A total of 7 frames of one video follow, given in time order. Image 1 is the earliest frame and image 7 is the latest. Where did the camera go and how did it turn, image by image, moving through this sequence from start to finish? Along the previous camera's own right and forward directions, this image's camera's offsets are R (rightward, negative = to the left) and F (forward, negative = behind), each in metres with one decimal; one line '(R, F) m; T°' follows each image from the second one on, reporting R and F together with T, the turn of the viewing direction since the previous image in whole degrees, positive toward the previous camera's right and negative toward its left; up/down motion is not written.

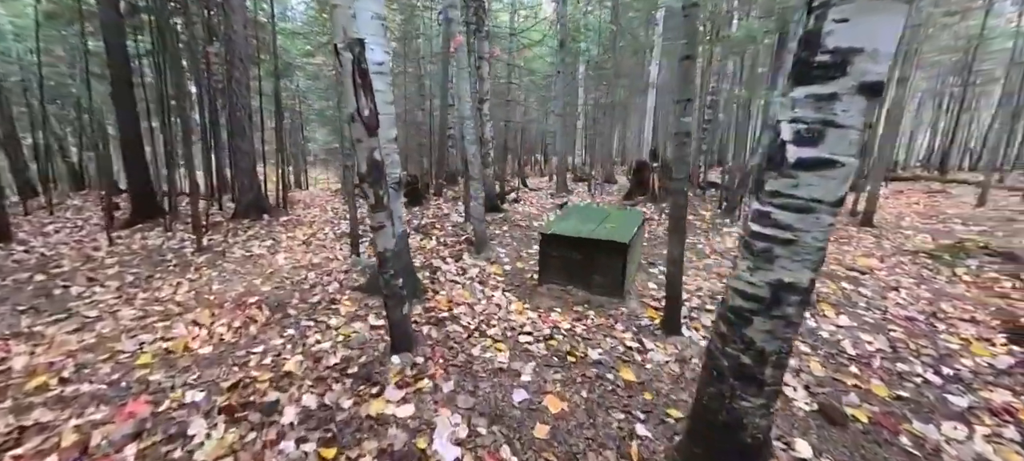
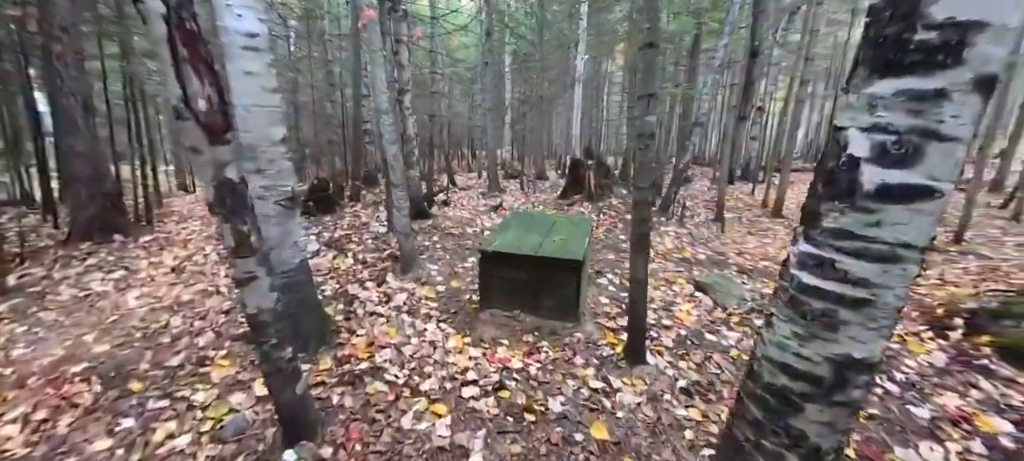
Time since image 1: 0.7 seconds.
(0.0, +0.8) m; +11°
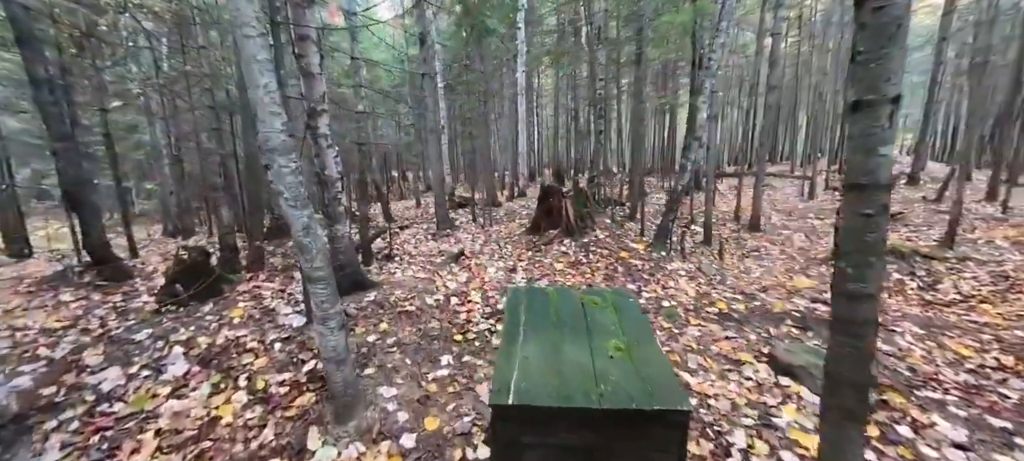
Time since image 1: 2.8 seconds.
(-0.5, +1.9) m; +10°
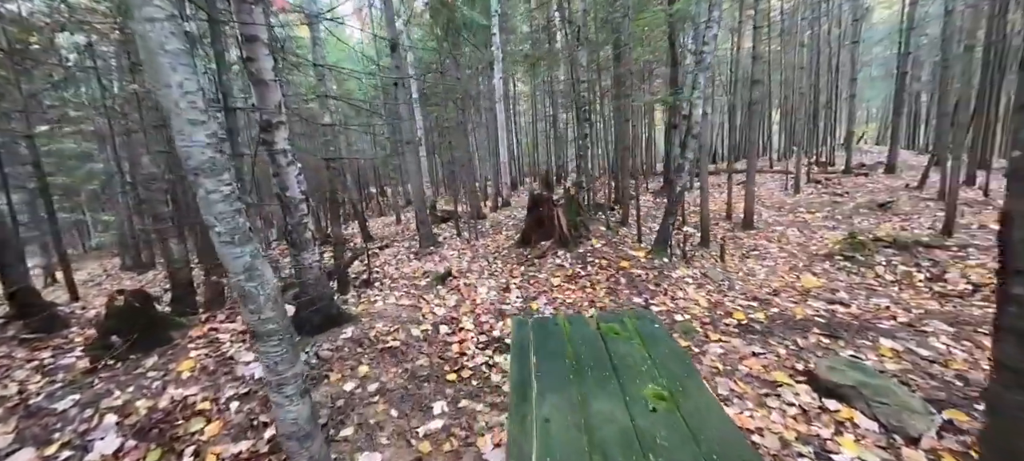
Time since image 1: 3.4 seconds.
(-0.1, +0.5) m; +3°
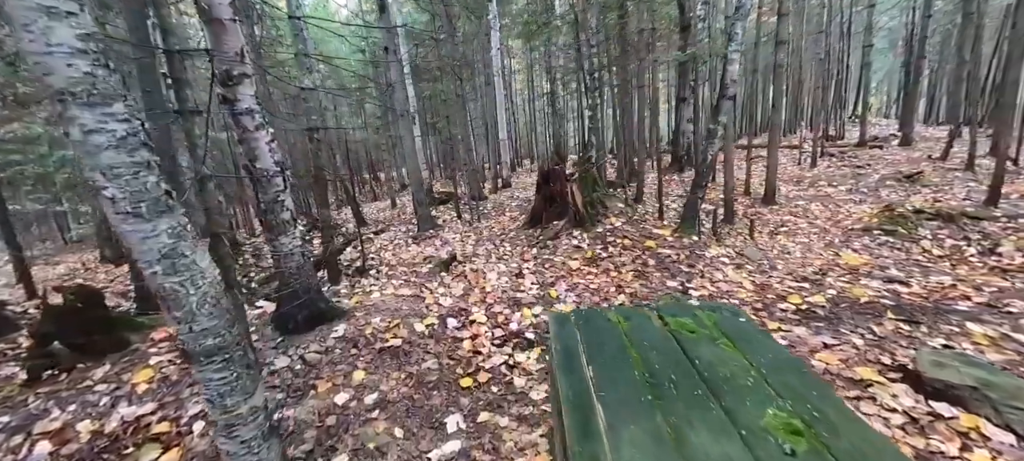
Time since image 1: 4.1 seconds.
(-0.2, +0.7) m; +1°
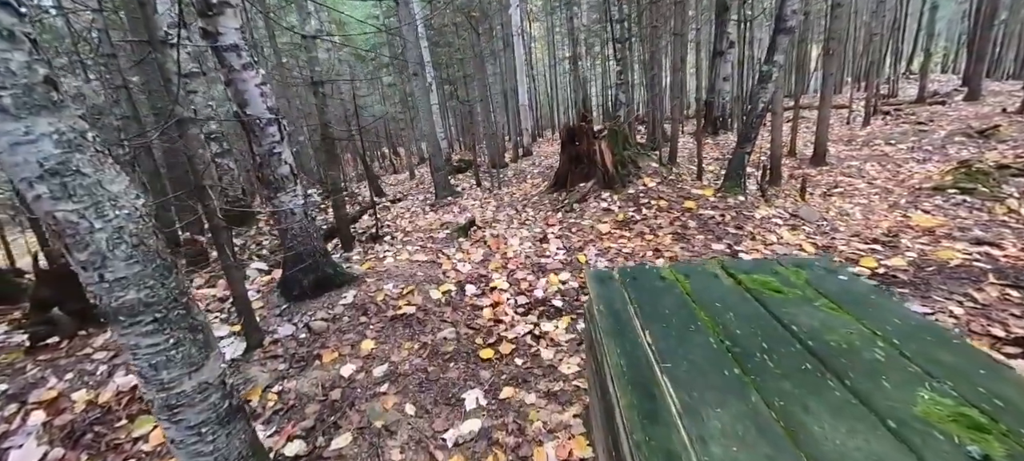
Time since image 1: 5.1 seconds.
(0.0, +0.4) m; -3°
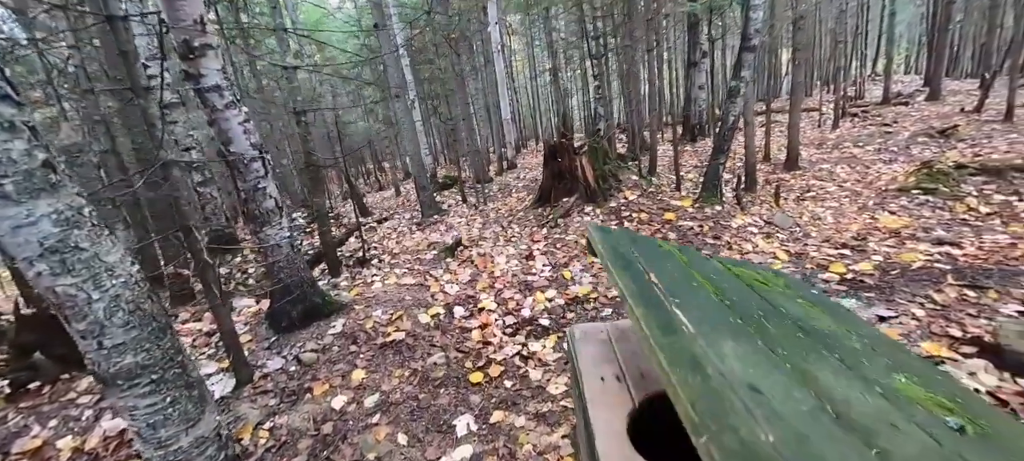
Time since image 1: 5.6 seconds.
(0.0, -0.1) m; +2°
